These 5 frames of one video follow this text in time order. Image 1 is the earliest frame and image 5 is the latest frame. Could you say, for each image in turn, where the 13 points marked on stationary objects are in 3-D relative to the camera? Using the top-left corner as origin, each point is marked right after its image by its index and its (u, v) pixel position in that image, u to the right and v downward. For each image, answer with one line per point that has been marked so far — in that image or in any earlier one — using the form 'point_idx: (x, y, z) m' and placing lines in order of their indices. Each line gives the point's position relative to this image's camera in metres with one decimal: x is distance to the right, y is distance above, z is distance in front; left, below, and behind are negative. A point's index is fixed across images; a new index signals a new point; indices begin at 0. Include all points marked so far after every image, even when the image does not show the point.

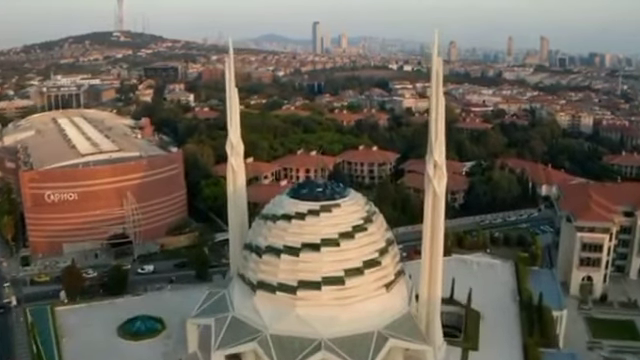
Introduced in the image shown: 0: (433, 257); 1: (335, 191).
0: (+2.4, -1.7, +14.8) m
1: (+0.4, -0.2, +15.6) m
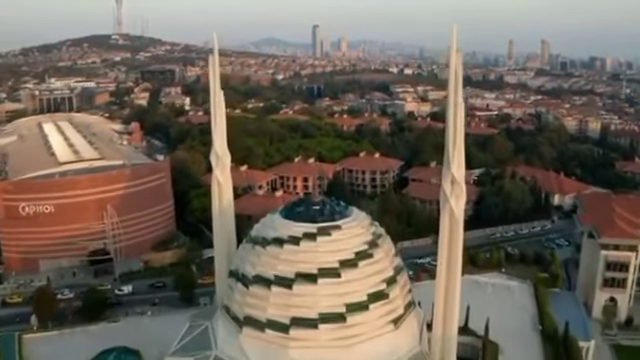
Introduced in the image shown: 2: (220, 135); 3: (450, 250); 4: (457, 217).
0: (+2.4, -2.0, +12.7) m
1: (+0.3, -0.6, +13.4) m
2: (-2.3, +1.0, +15.4) m
3: (+2.4, -1.3, +12.6) m
4: (+2.5, -0.7, +12.4) m
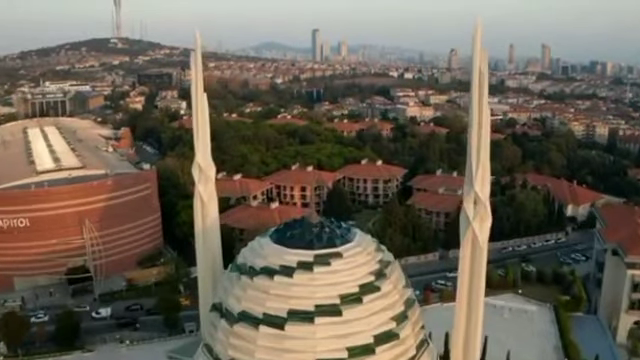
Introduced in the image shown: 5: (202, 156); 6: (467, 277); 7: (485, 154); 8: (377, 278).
0: (+2.4, -2.3, +10.7) m
1: (+0.3, -0.9, +11.4) m
2: (-2.3, +0.7, +13.4) m
3: (+2.3, -1.6, +10.6) m
4: (+2.4, -1.0, +10.4) m
5: (-2.3, +0.5, +13.4) m
6: (+2.3, -1.5, +10.6) m
7: (+2.4, +0.4, +10.1) m
8: (+0.9, -1.6, +11.0) m
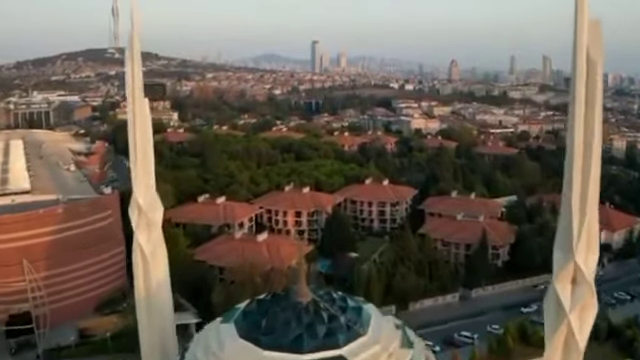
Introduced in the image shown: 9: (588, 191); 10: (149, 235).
0: (+2.3, -2.9, +6.4) m
1: (+0.2, -1.5, +7.2) m
2: (-2.4, +0.1, +9.2) m
3: (+2.3, -2.2, +6.4) m
4: (+2.4, -1.5, +6.2) m
5: (-2.4, -0.1, +9.2) m
6: (+2.2, -2.1, +6.4) m
7: (+2.4, -0.2, +6.0) m
8: (+0.8, -2.1, +6.8) m
9: (+2.3, -0.1, +5.9) m
10: (-2.3, -0.7, +9.3) m
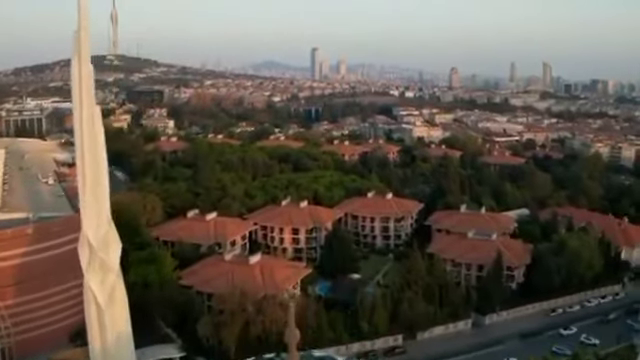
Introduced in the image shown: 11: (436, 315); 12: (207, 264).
0: (+2.3, -3.2, +4.5) m
1: (+0.2, -1.8, +5.3) m
2: (-2.4, -0.2, +7.4) m
3: (+2.3, -2.4, +4.5) m
4: (+2.4, -1.8, +4.3) m
5: (-2.4, -0.5, +7.3) m
6: (+2.2, -2.3, +4.5) m
7: (+2.4, -0.5, +4.1) m
8: (+0.8, -2.4, +4.9) m
9: (+2.3, -0.4, +4.1) m
10: (-2.3, -1.0, +7.4) m
11: (+3.1, -3.6, +18.7) m
12: (-3.1, -2.4, +19.1) m
